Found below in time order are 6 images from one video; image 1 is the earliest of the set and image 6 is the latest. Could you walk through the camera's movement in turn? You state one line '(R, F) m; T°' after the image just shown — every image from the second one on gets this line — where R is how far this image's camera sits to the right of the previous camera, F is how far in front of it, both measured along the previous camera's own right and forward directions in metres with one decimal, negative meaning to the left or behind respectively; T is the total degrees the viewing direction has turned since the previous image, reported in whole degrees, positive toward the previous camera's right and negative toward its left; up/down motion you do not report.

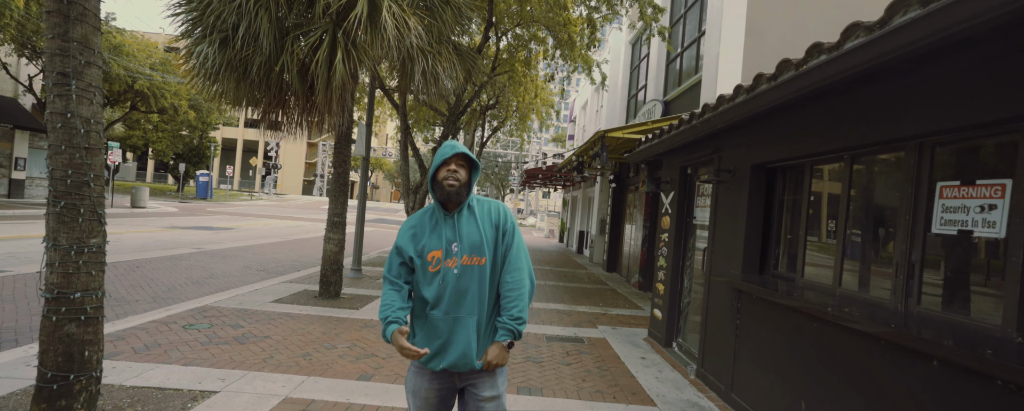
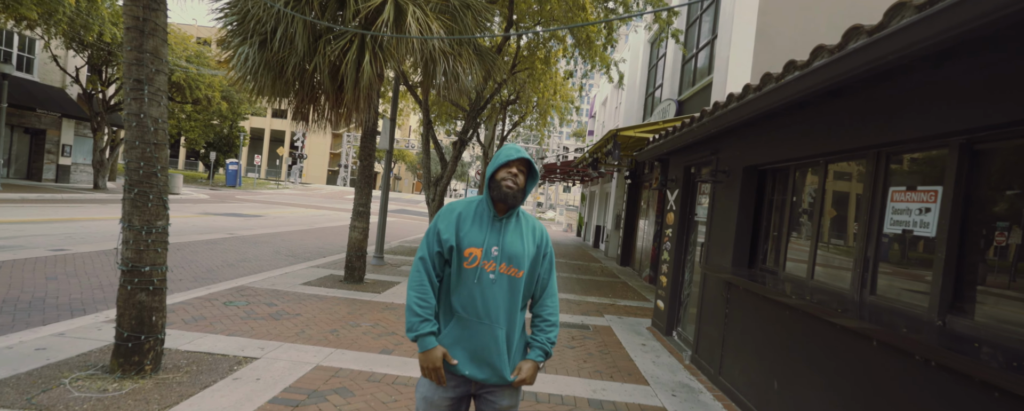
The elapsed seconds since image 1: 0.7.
(+0.1, -0.4) m; -2°
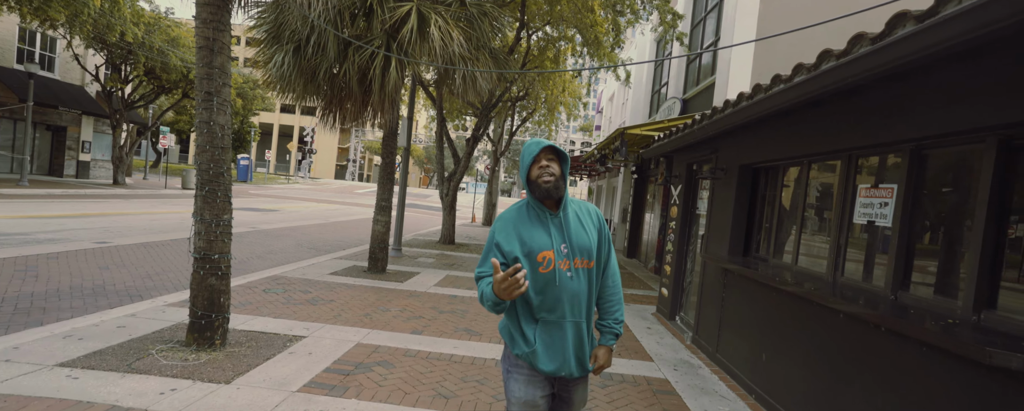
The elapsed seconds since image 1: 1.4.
(-0.1, -0.5) m; -1°
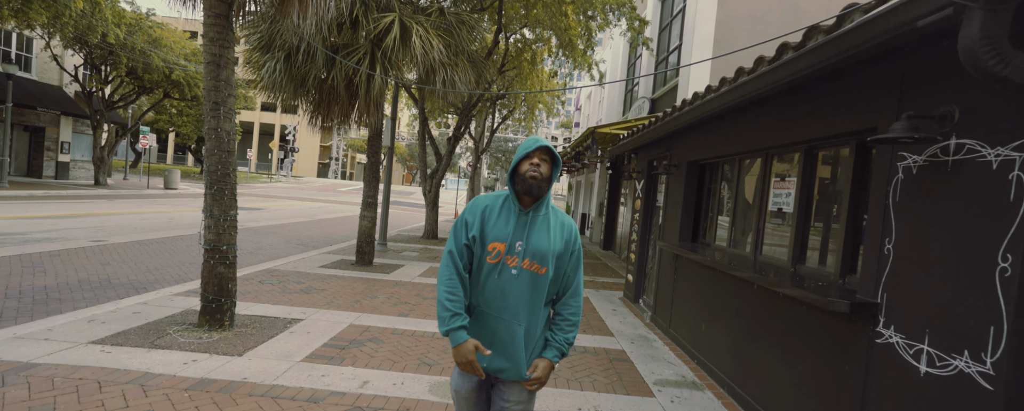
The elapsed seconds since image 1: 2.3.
(+0.1, -0.6) m; +2°
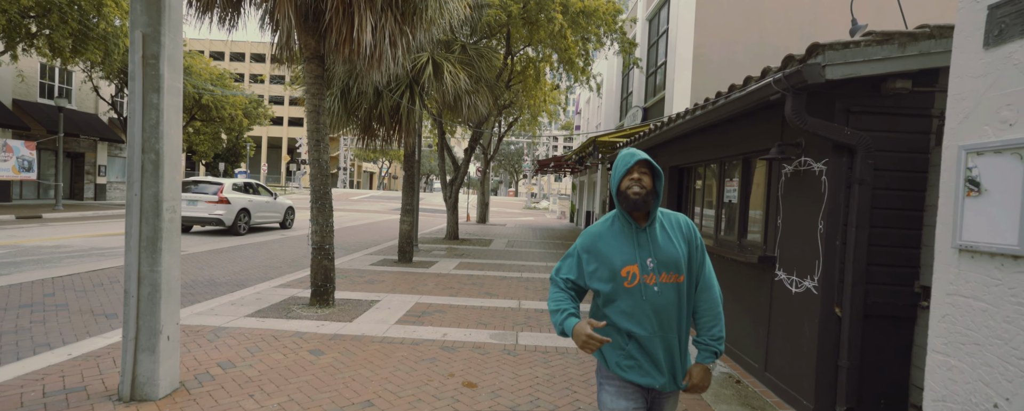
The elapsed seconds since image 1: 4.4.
(-0.3, -1.6) m; 0°
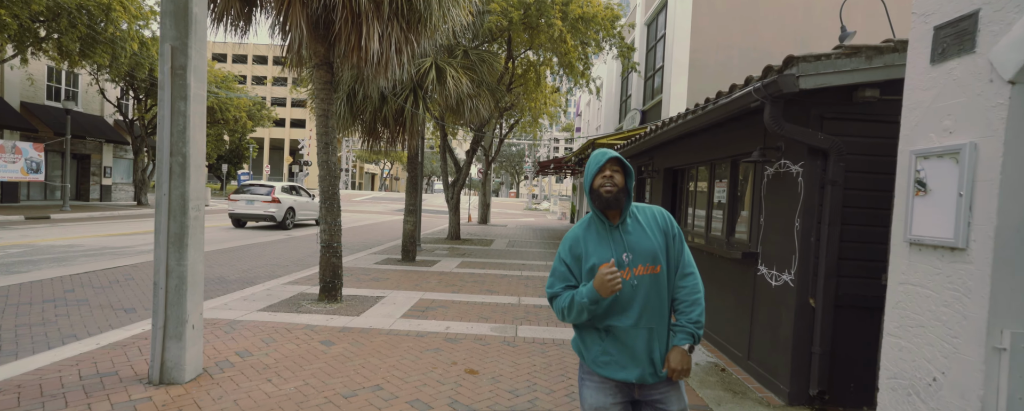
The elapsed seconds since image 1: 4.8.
(0.0, -0.3) m; 0°
